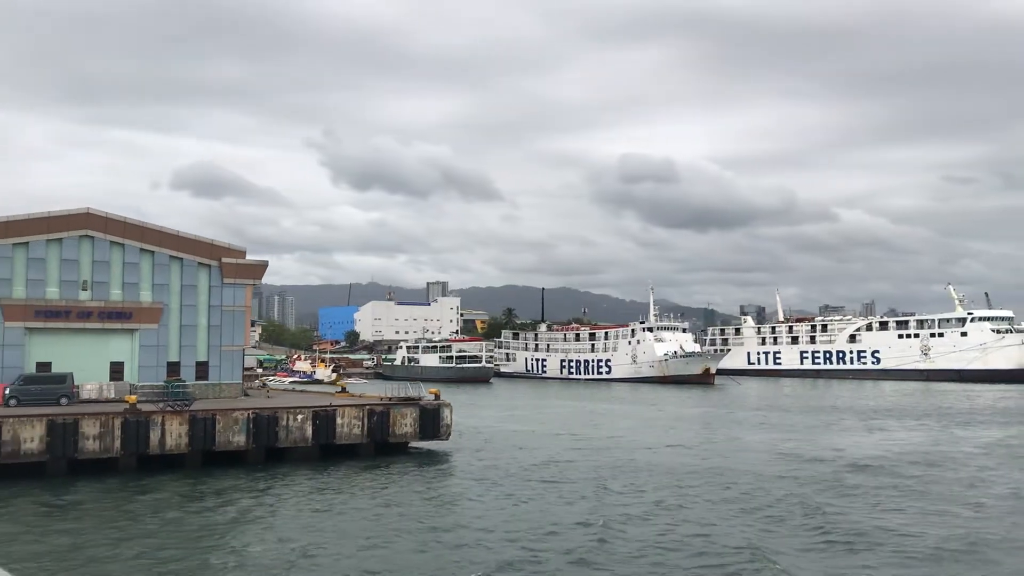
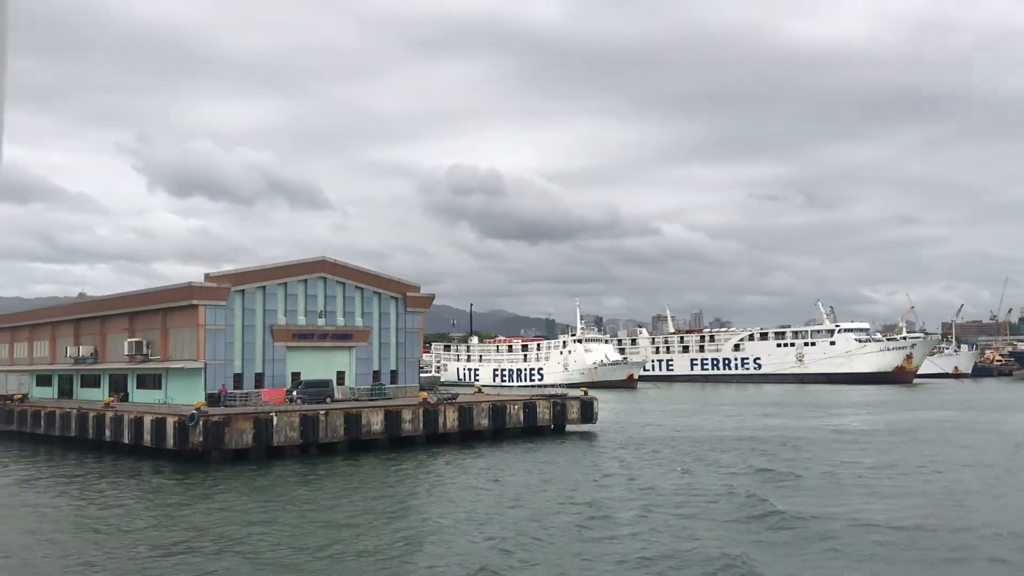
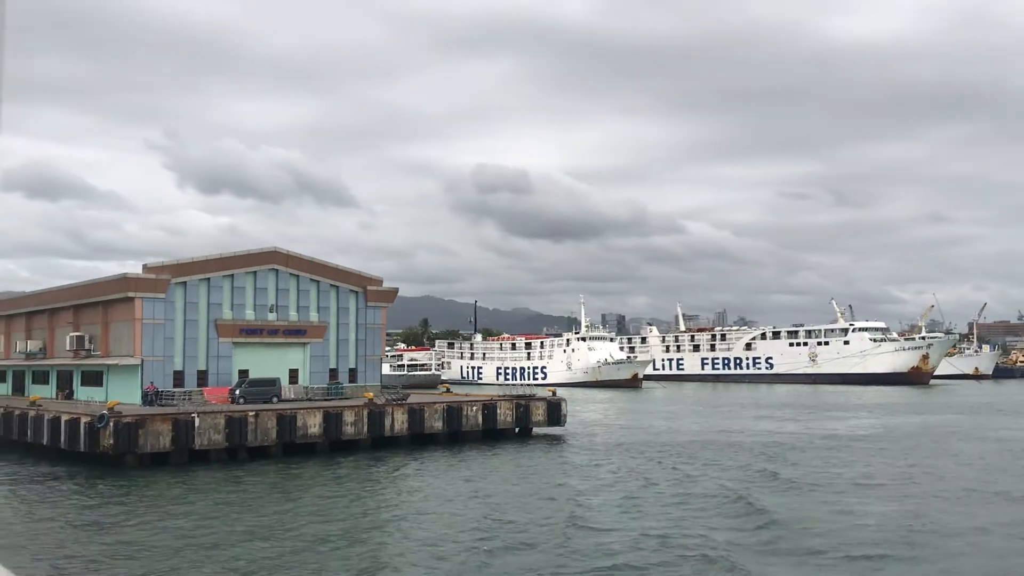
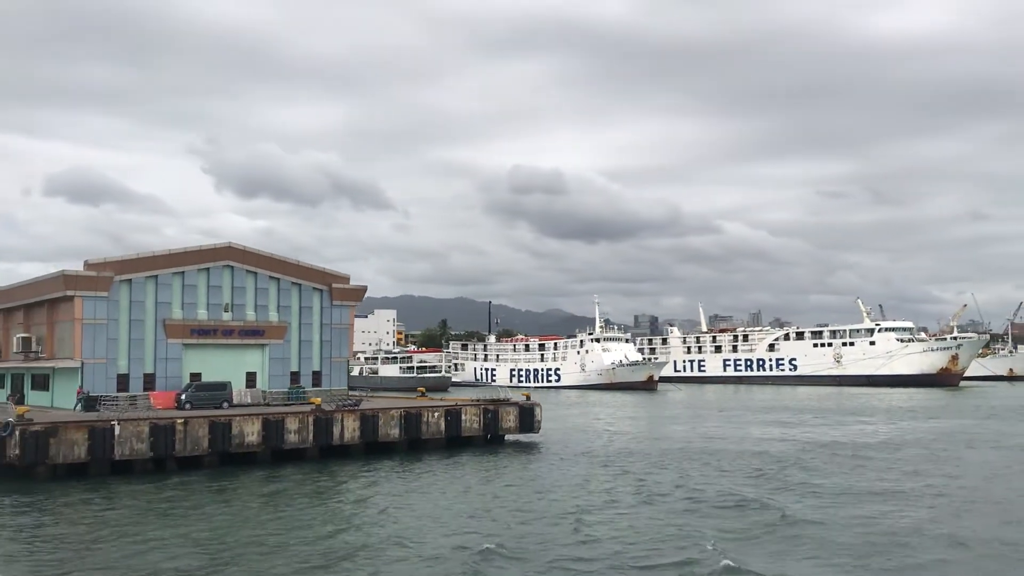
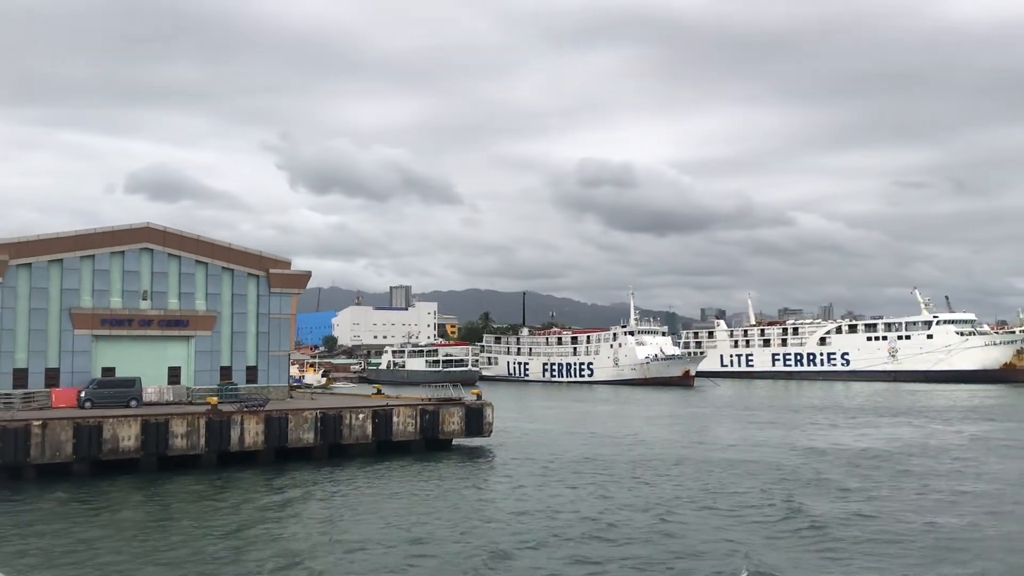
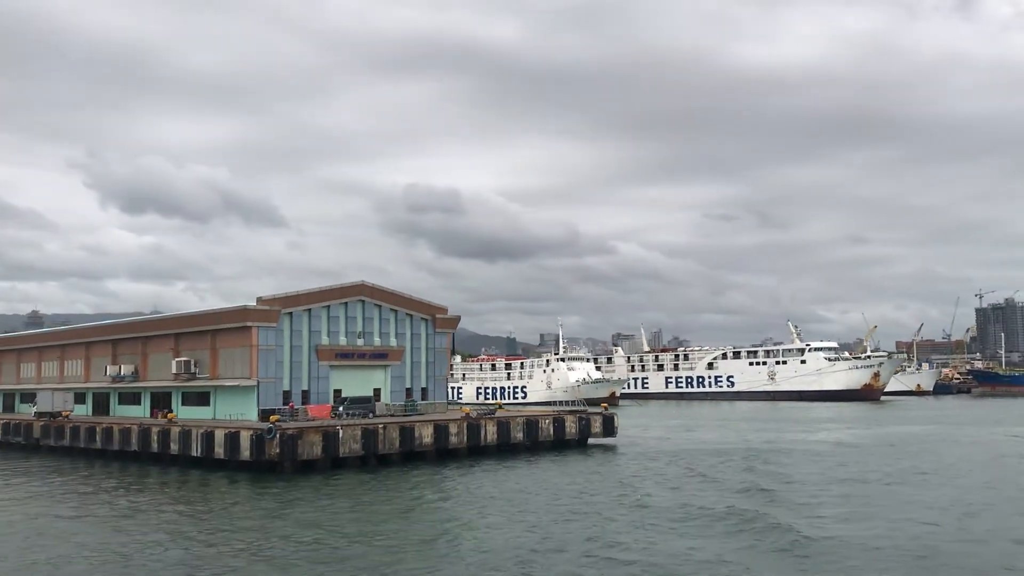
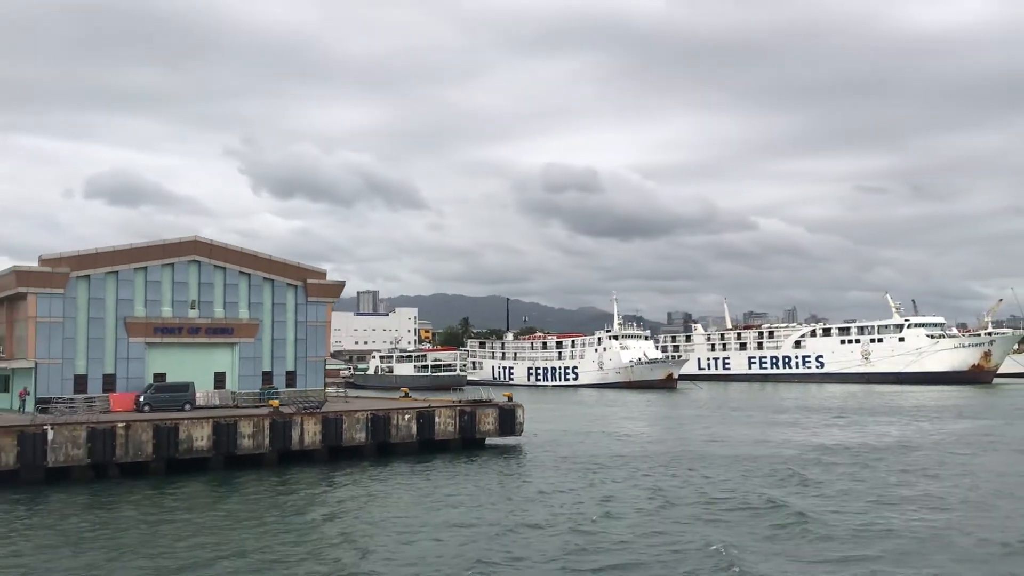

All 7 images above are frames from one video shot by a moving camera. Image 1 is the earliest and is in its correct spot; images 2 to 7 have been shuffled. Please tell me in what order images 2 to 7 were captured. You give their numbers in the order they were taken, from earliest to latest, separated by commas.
5, 7, 4, 3, 2, 6
